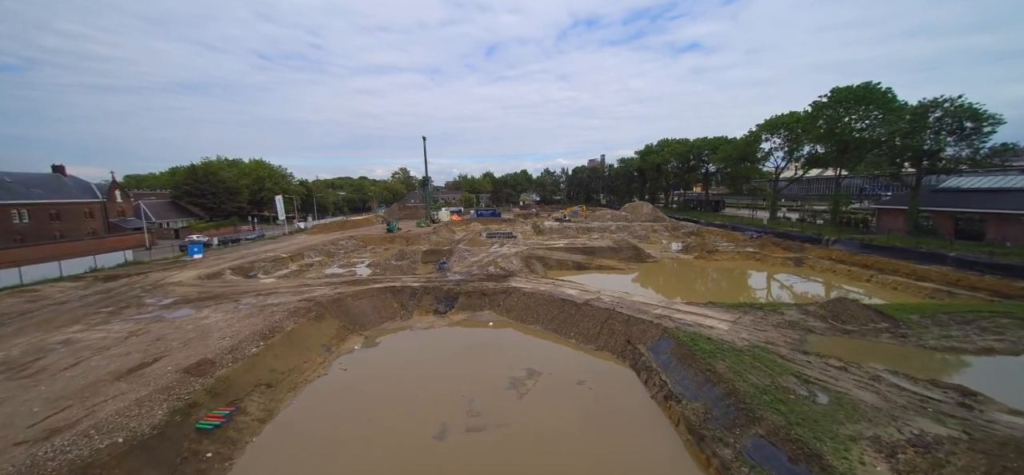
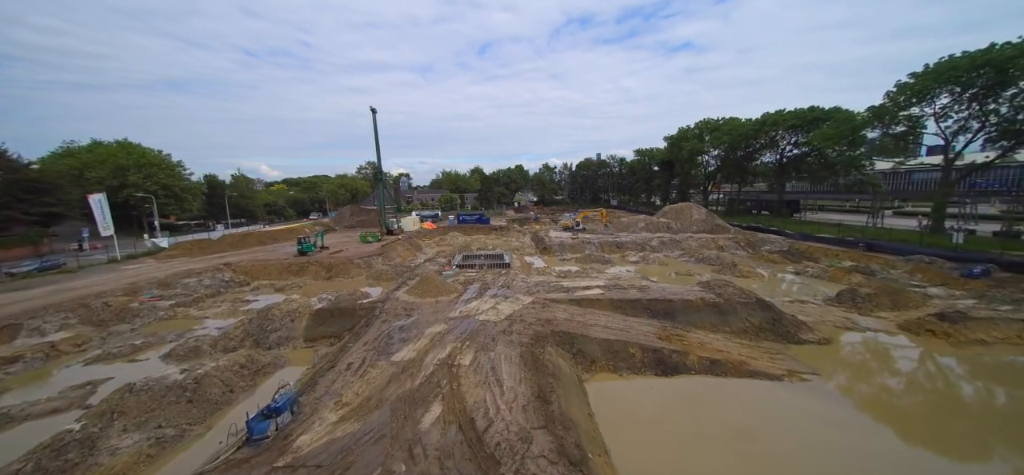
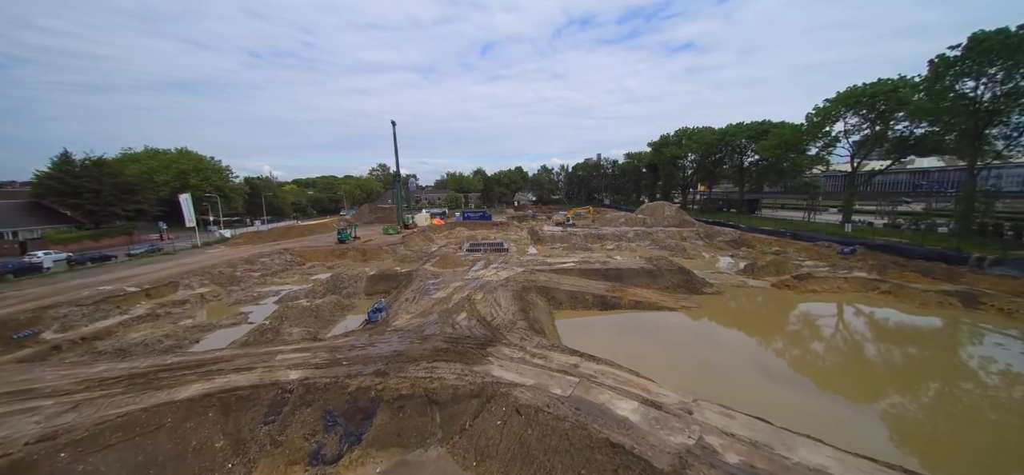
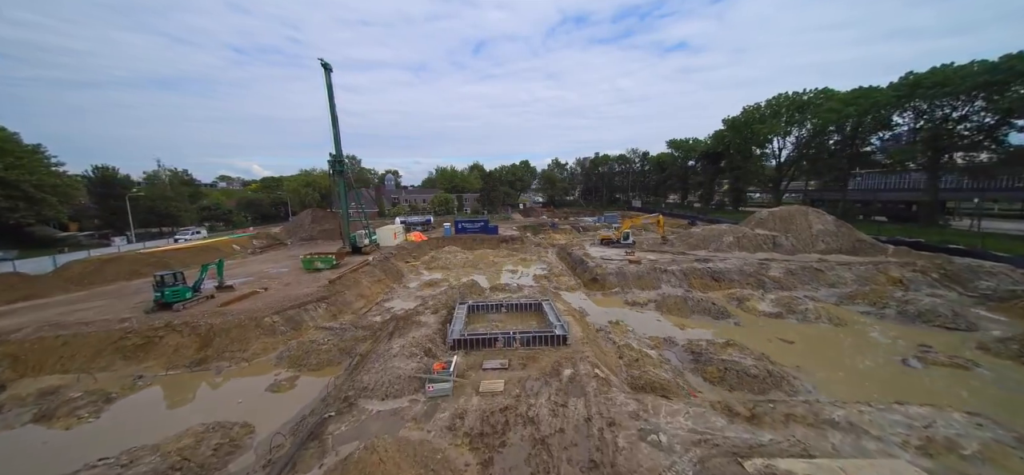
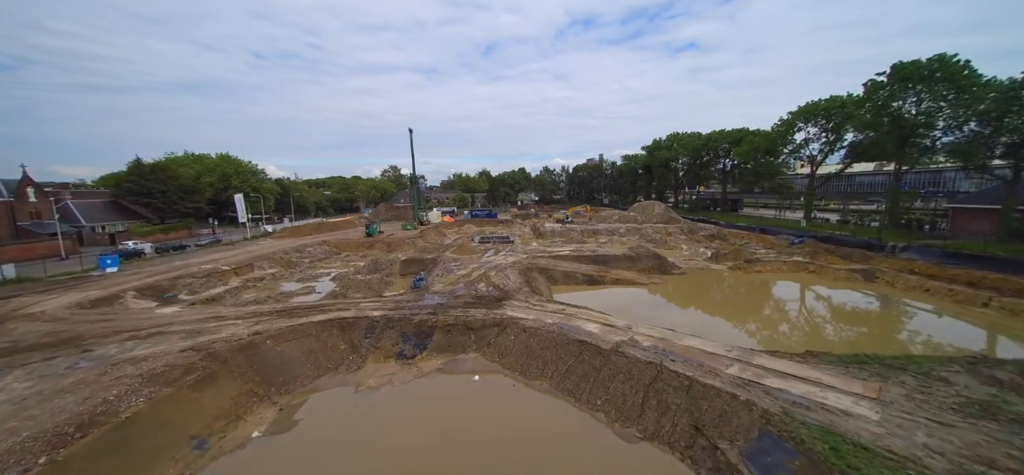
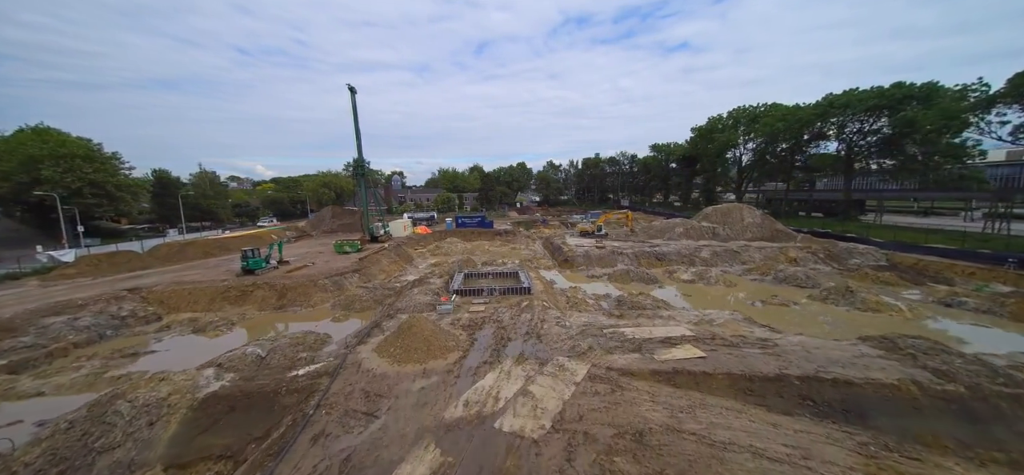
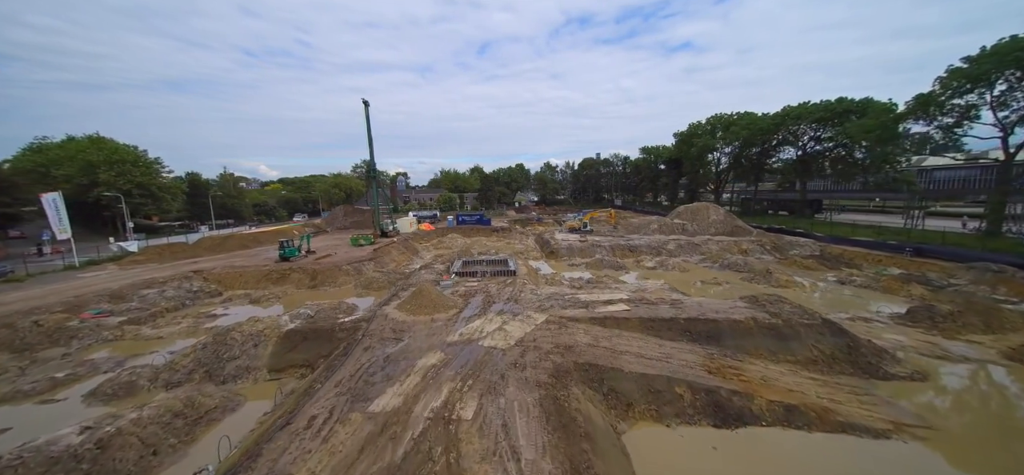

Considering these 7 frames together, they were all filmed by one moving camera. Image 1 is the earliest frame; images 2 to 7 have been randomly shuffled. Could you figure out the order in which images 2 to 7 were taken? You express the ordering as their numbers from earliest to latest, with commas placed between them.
5, 3, 2, 7, 6, 4
